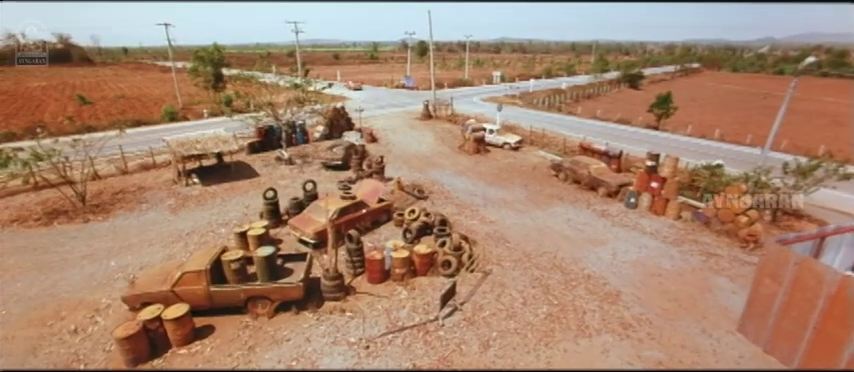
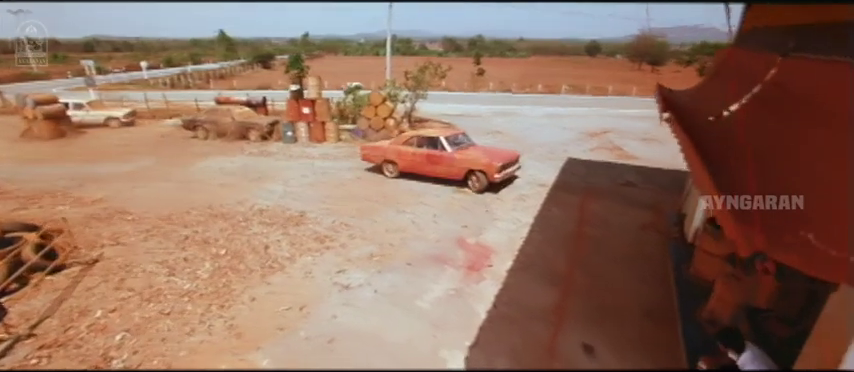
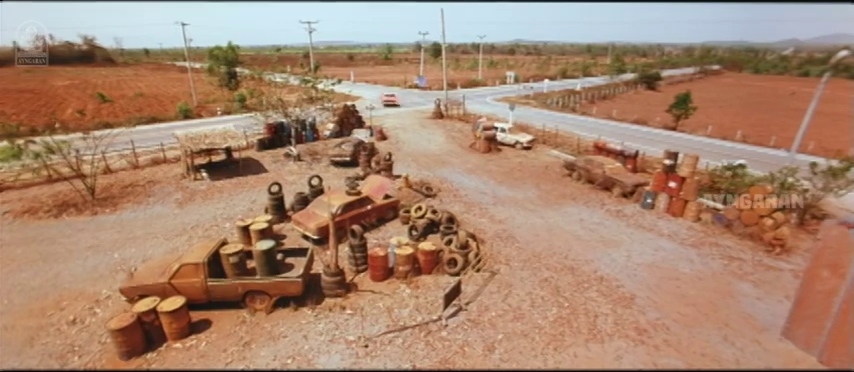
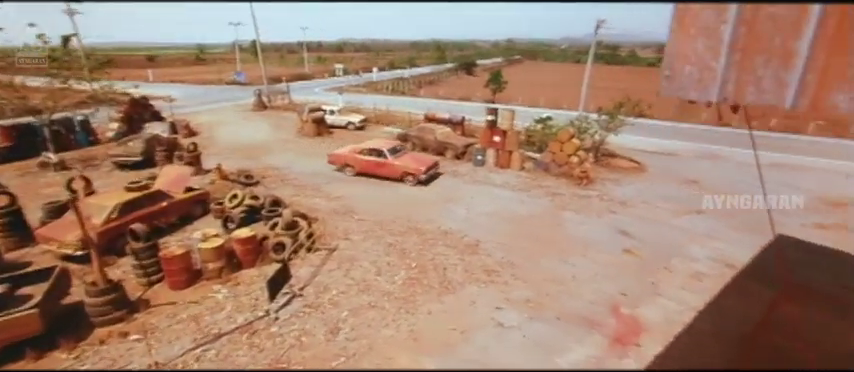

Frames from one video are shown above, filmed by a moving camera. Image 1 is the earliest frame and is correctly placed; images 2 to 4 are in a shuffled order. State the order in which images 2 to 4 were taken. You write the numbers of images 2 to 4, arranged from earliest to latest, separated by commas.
3, 4, 2
